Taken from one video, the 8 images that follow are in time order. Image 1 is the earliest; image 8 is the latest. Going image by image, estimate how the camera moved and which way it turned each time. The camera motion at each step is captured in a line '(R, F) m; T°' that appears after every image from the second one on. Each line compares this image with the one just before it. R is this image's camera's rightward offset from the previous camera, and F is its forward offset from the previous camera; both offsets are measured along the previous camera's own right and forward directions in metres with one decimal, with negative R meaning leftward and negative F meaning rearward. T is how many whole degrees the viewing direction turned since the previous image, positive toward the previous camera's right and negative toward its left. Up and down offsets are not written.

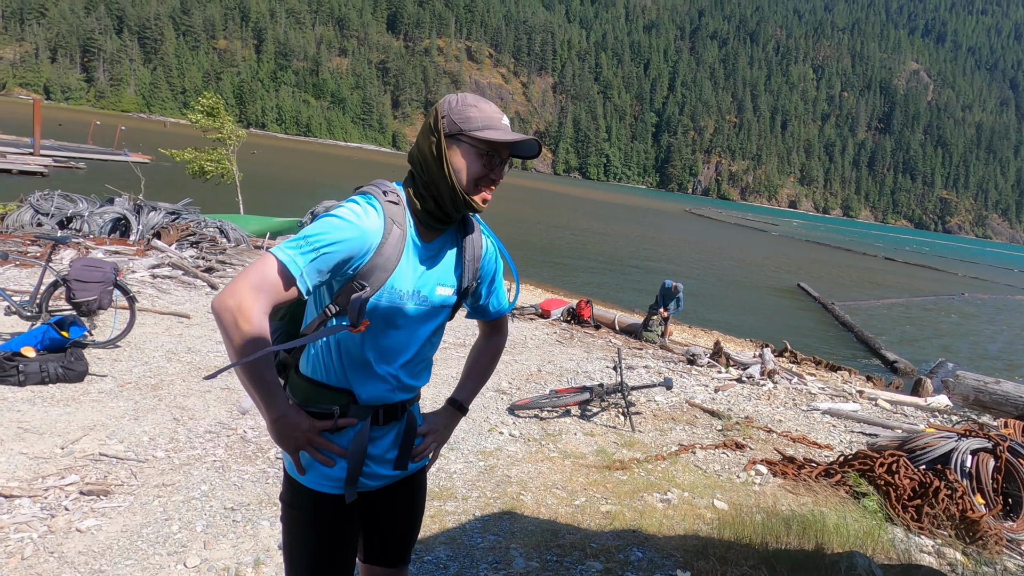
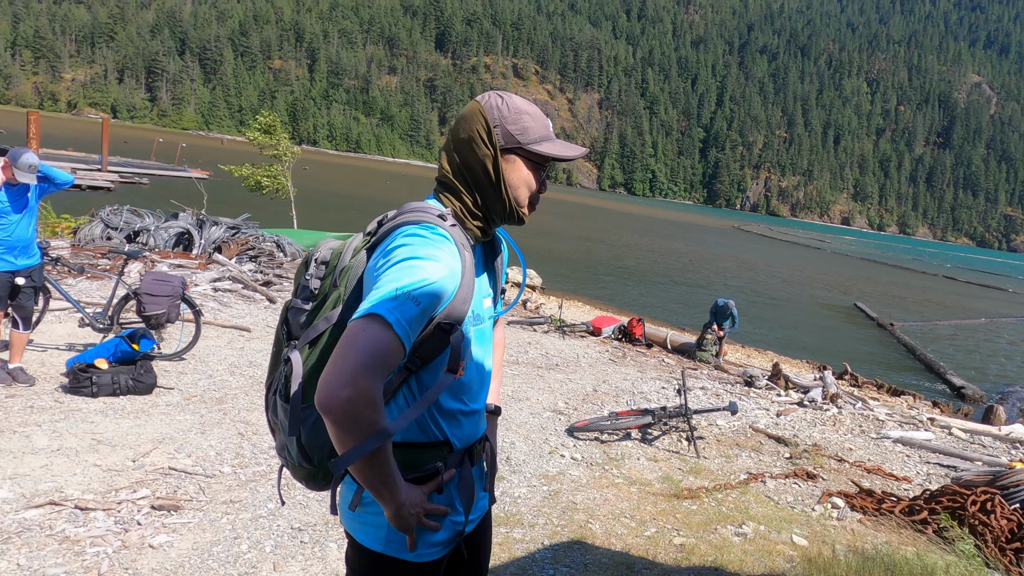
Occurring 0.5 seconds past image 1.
(-0.3, +0.2) m; -4°
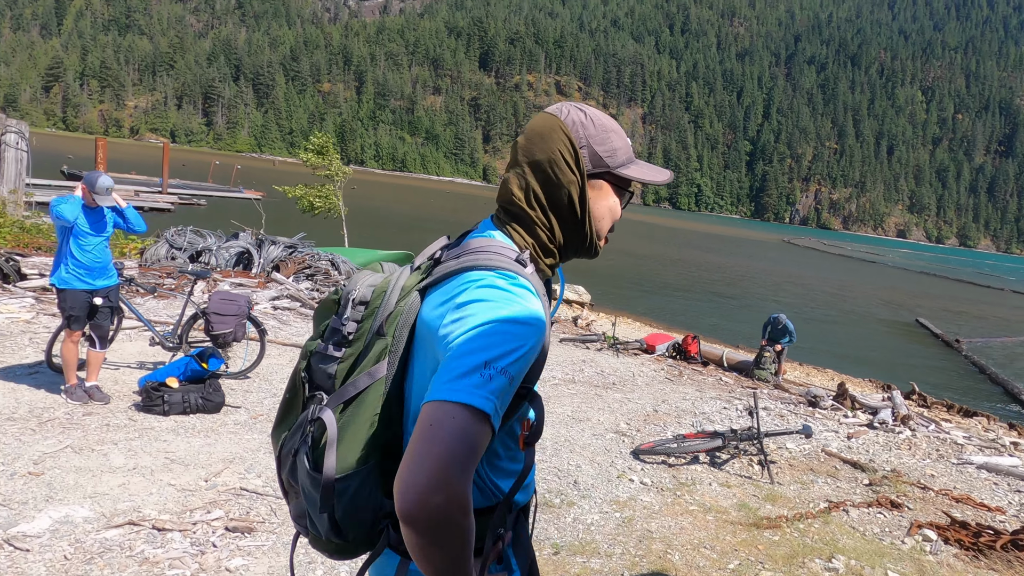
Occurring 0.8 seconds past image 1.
(-0.3, +0.2) m; -4°
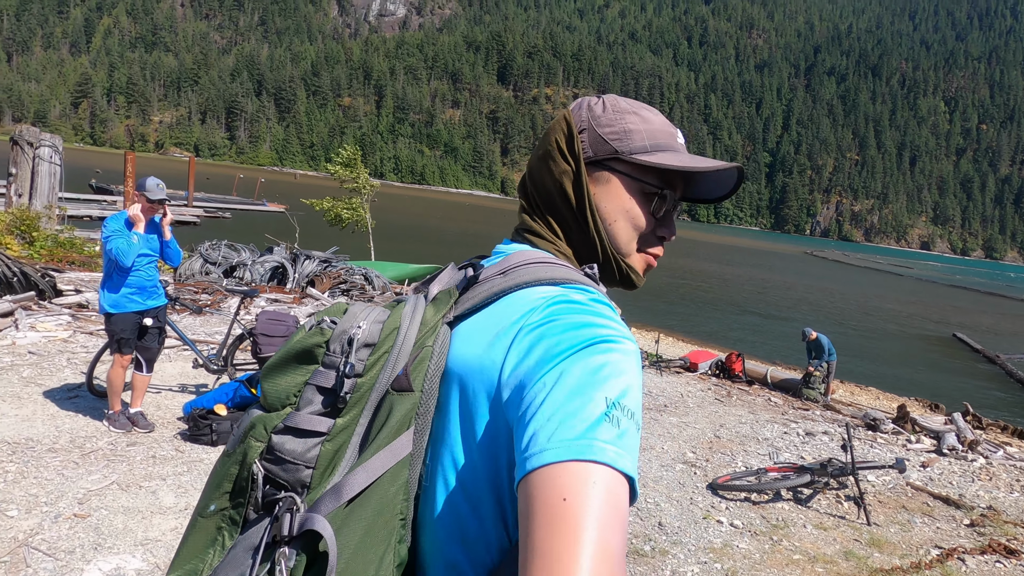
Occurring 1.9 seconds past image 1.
(-0.8, +0.8) m; -2°
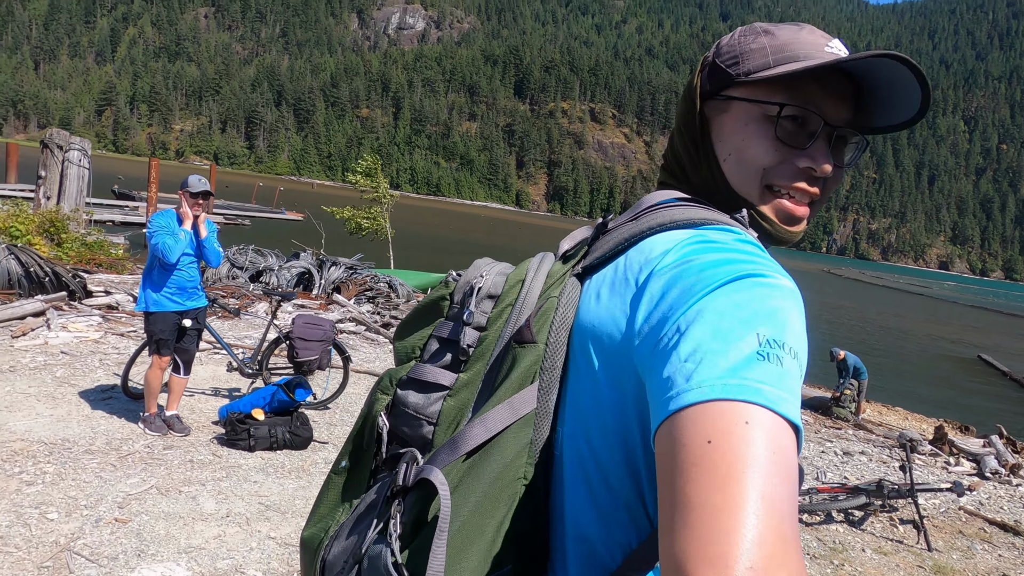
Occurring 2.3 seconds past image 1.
(-0.5, +0.3) m; -1°
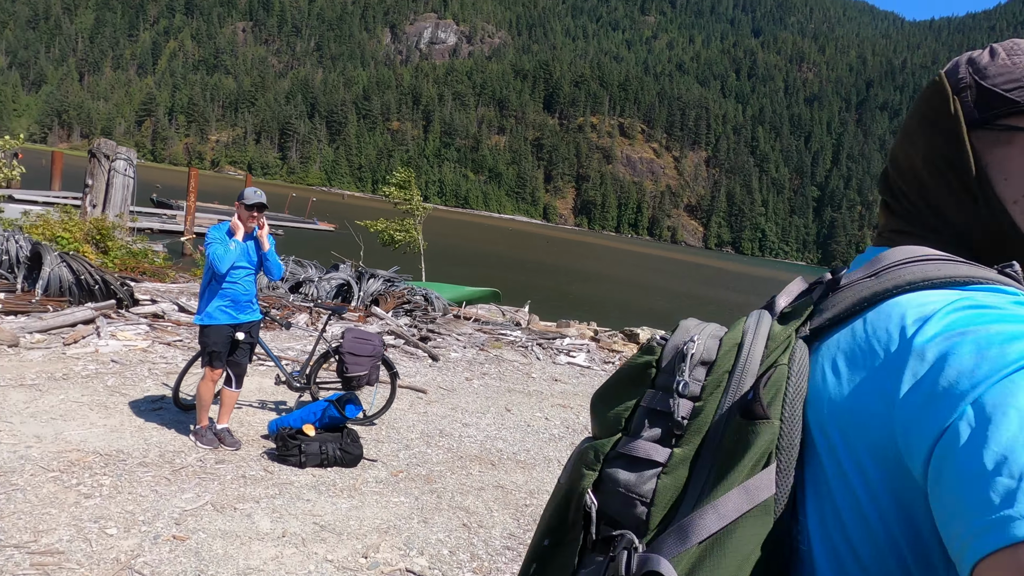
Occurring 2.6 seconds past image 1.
(-0.5, +0.2) m; -2°
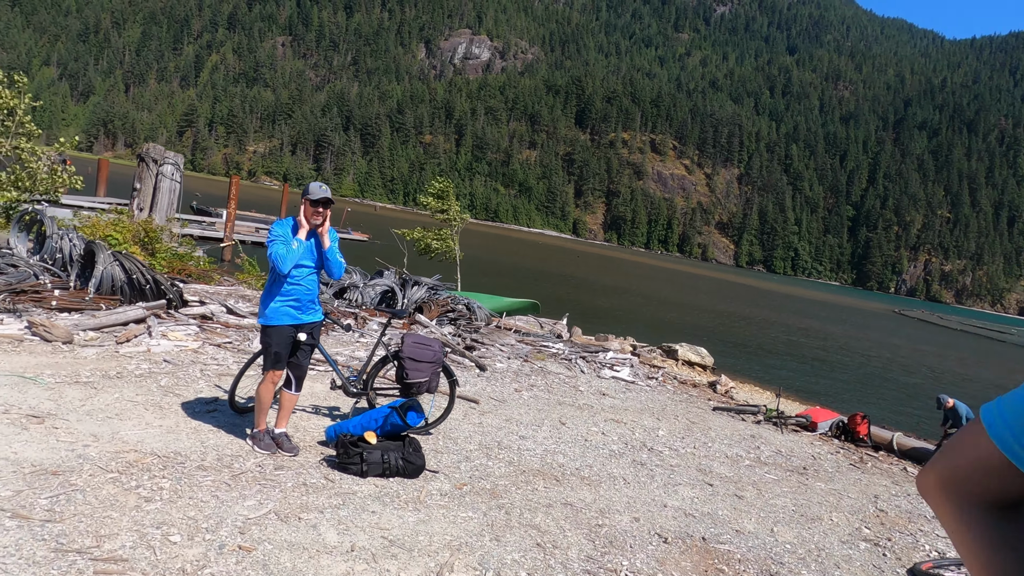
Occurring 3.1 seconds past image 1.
(-0.7, +0.5) m; -2°
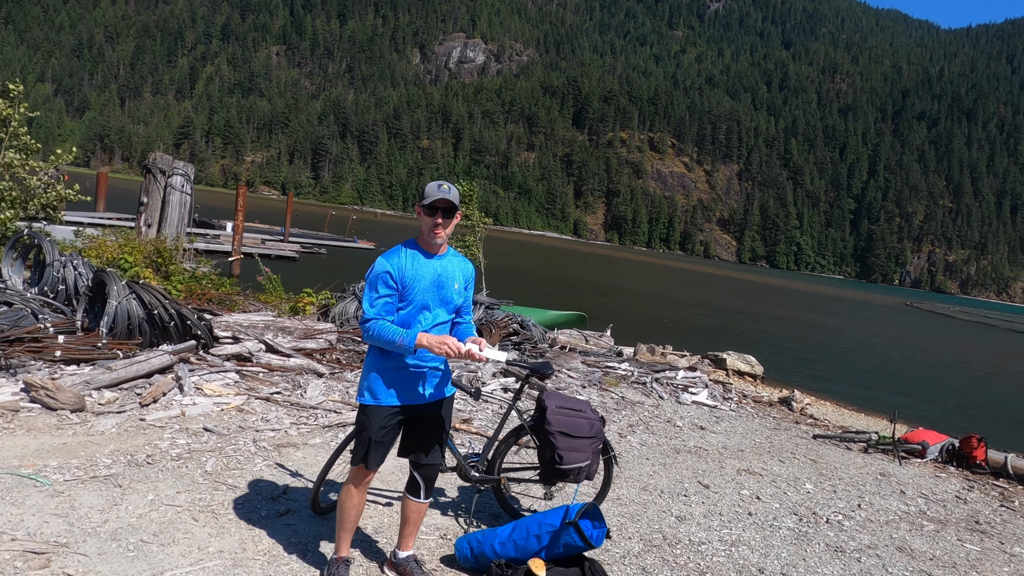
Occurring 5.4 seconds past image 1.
(-2.1, +3.0) m; 0°
